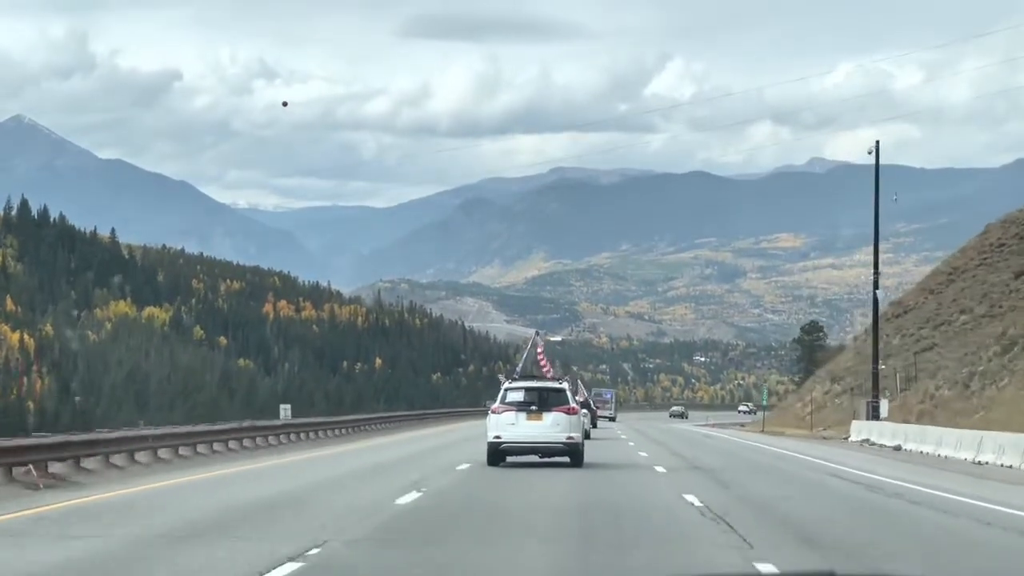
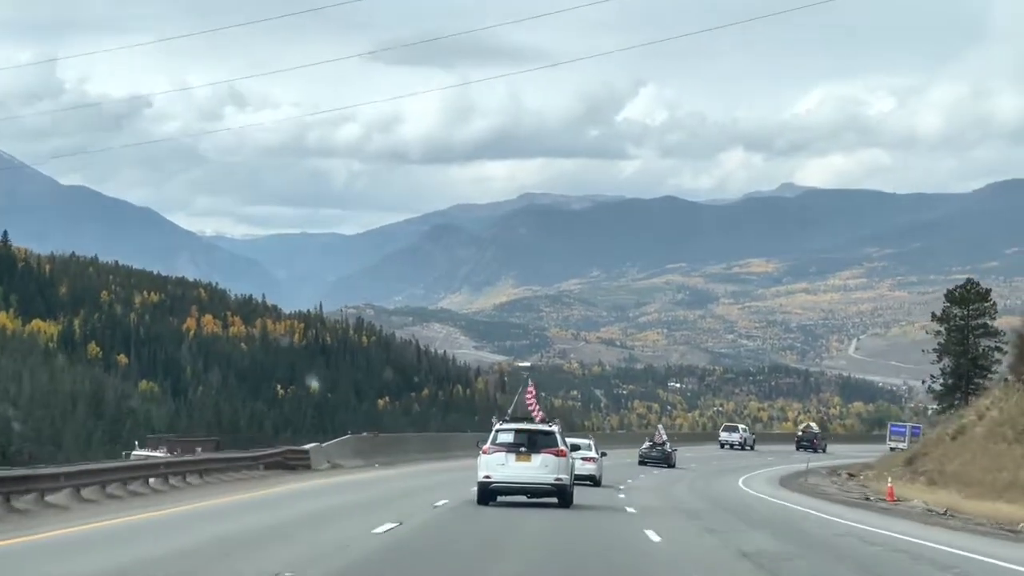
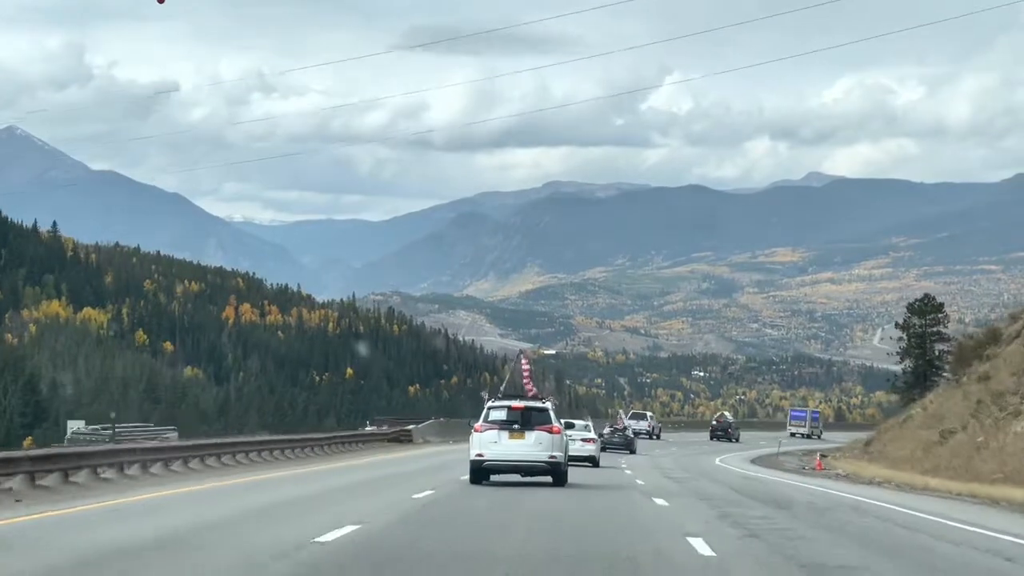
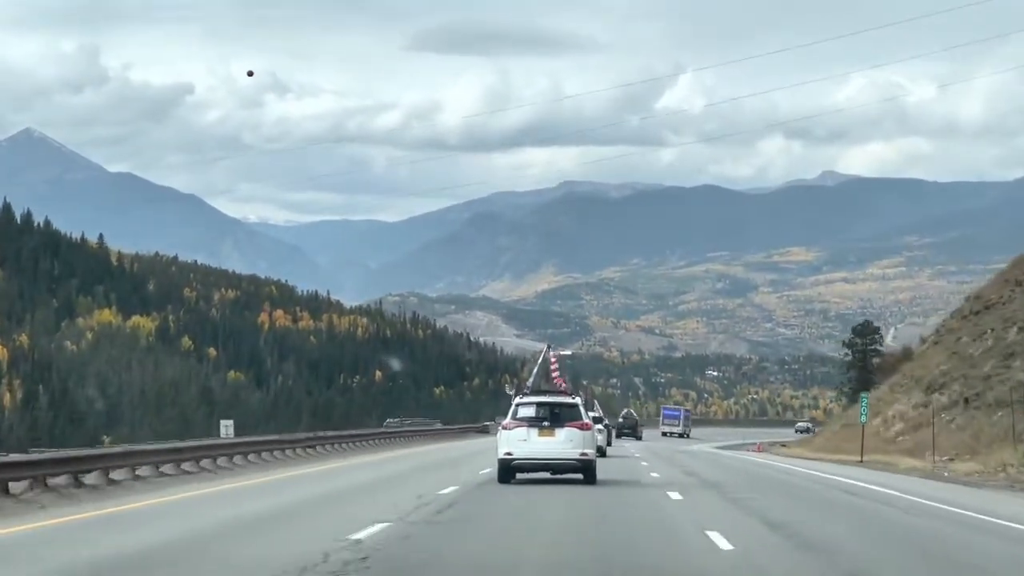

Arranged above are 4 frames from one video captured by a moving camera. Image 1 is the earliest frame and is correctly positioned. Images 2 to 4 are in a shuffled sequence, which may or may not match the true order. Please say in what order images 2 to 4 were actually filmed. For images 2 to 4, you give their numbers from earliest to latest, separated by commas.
4, 3, 2
